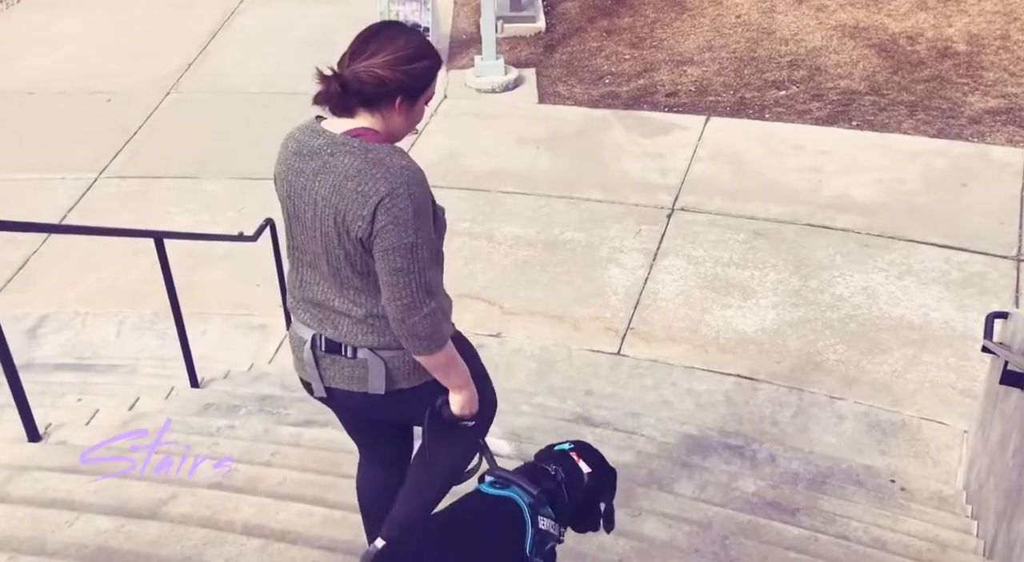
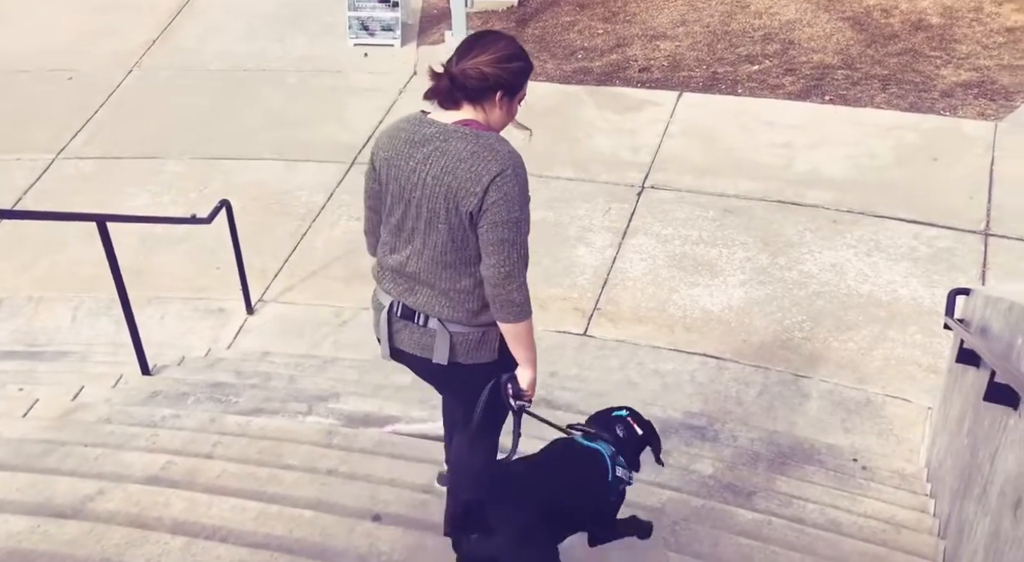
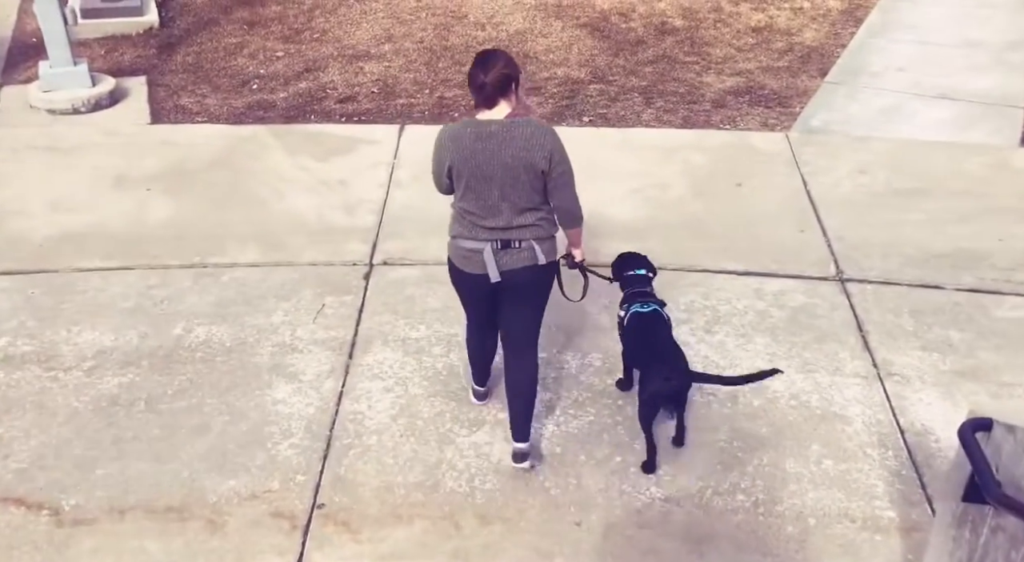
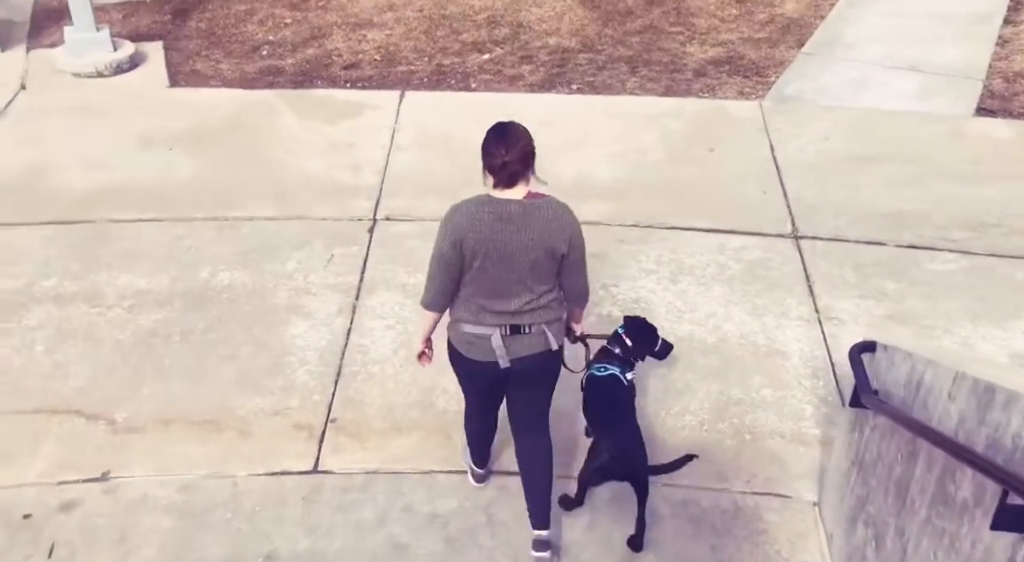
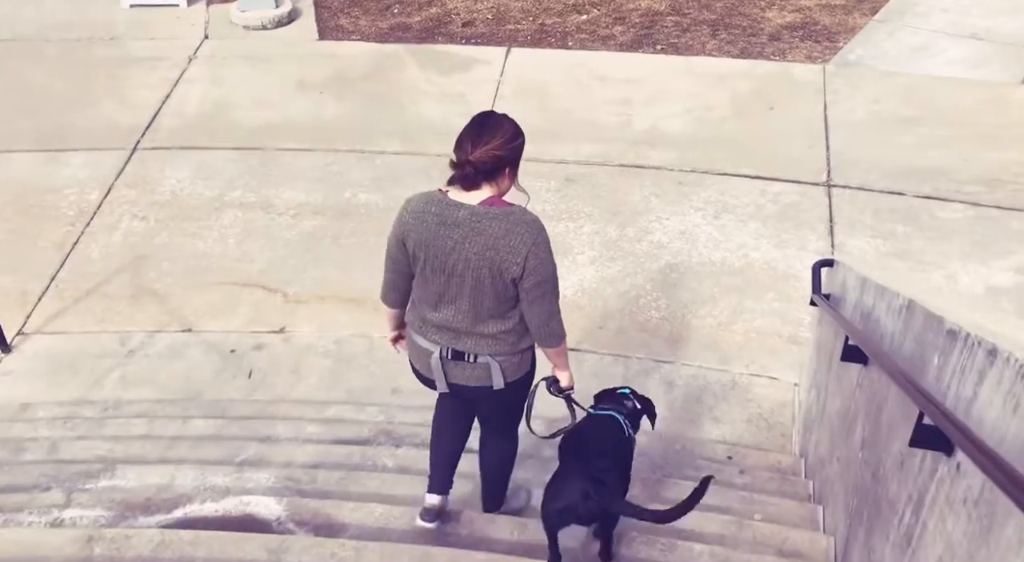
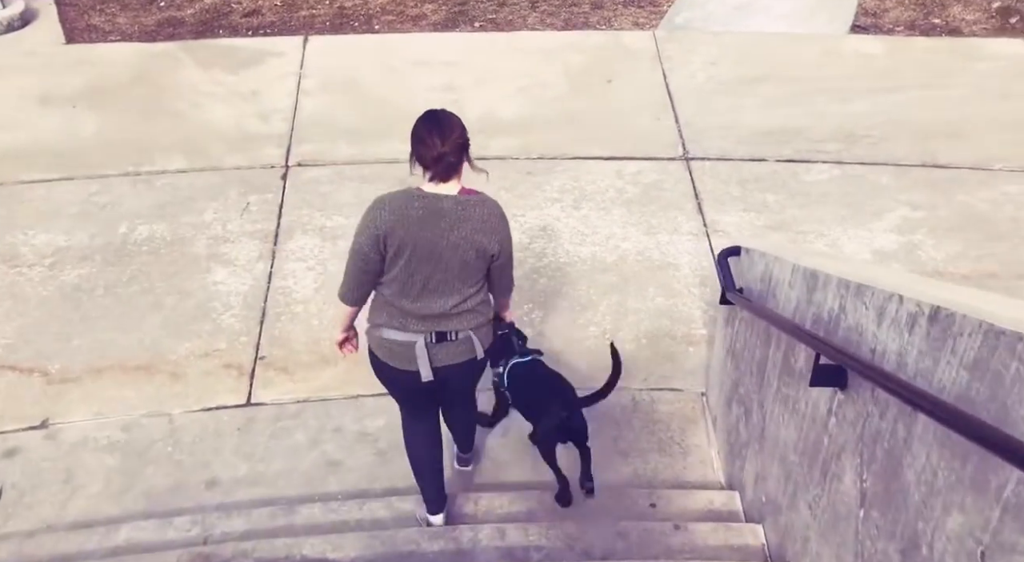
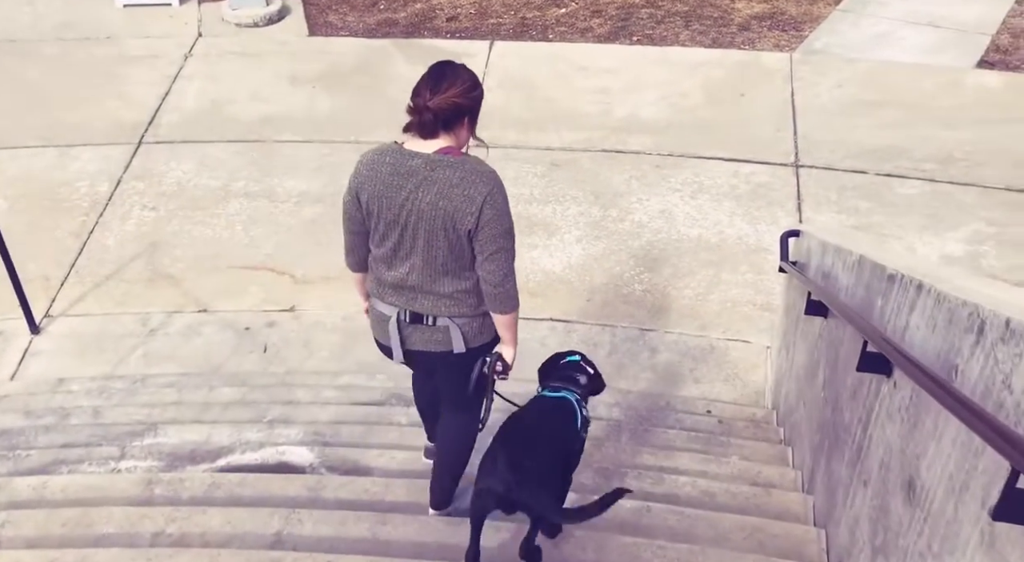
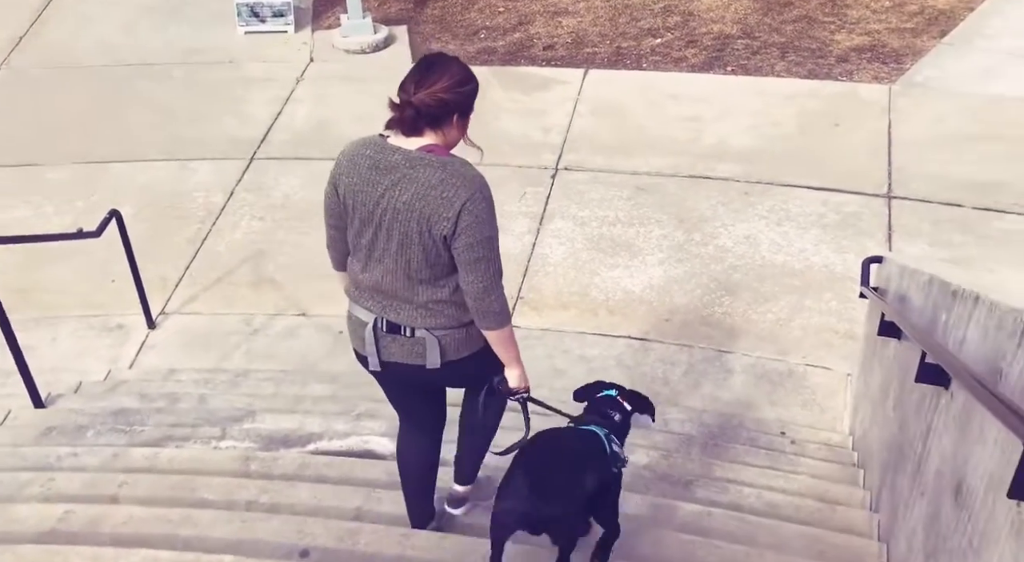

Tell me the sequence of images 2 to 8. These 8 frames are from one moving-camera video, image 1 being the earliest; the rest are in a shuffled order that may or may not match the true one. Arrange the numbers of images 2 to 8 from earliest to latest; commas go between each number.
2, 8, 7, 5, 6, 4, 3
